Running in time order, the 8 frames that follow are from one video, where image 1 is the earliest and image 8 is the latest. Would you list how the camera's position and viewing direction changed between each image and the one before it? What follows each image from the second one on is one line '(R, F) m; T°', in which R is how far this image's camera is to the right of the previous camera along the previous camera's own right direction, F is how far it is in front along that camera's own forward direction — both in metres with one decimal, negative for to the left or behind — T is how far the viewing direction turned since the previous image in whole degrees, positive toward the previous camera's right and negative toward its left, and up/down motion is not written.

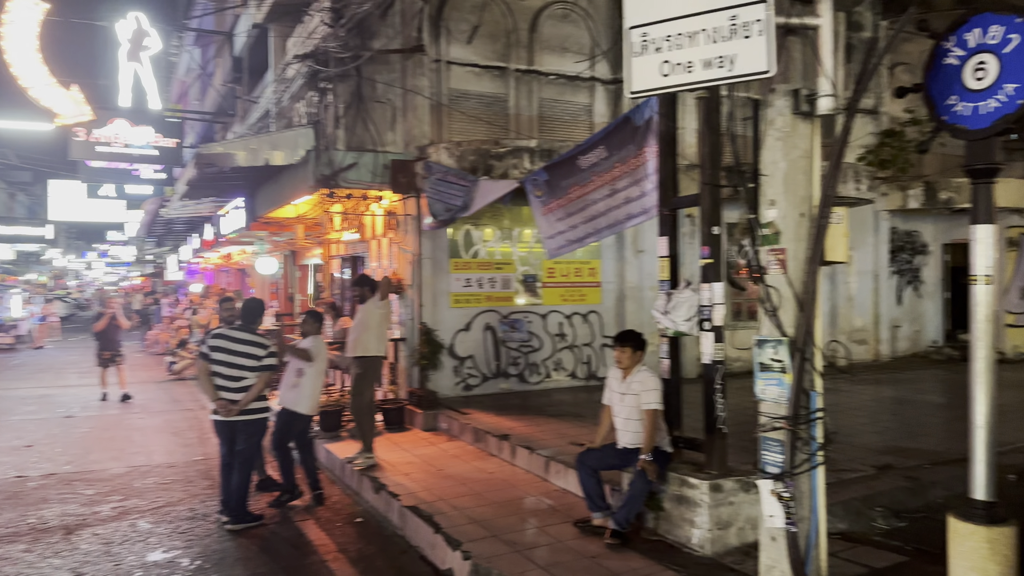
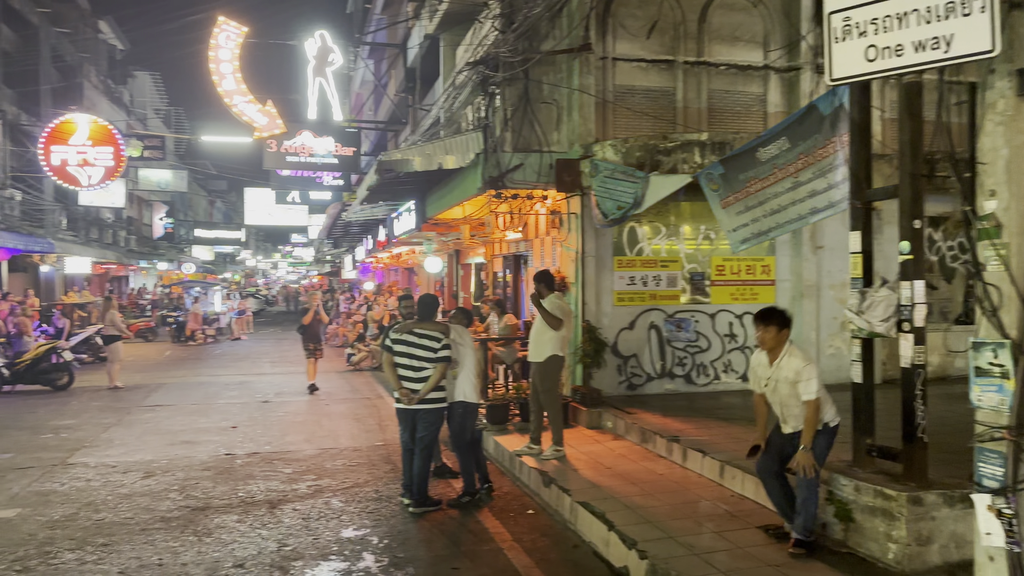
(-0.1, -0.1) m; -12°
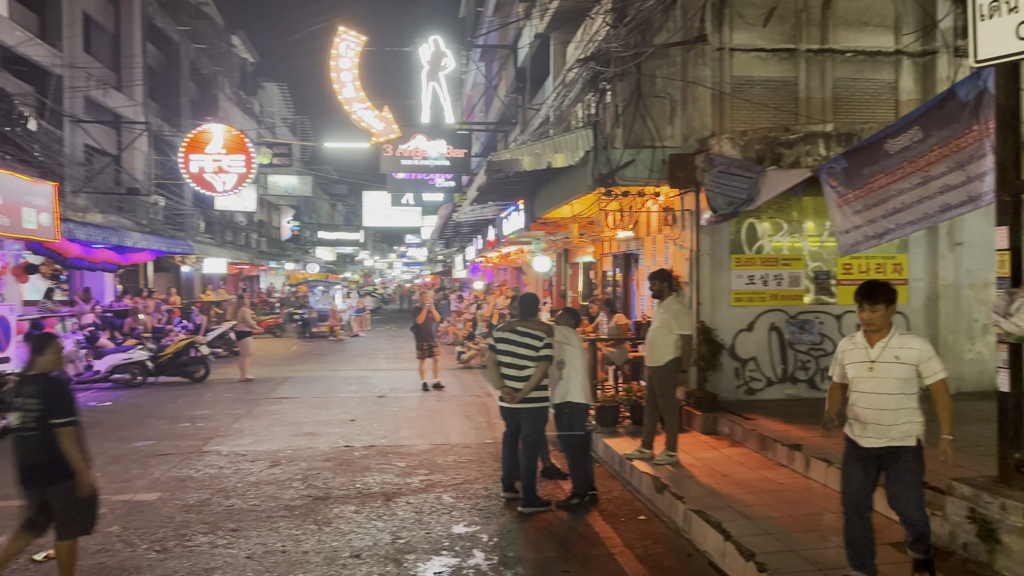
(0.0, 0.0) m; -8°
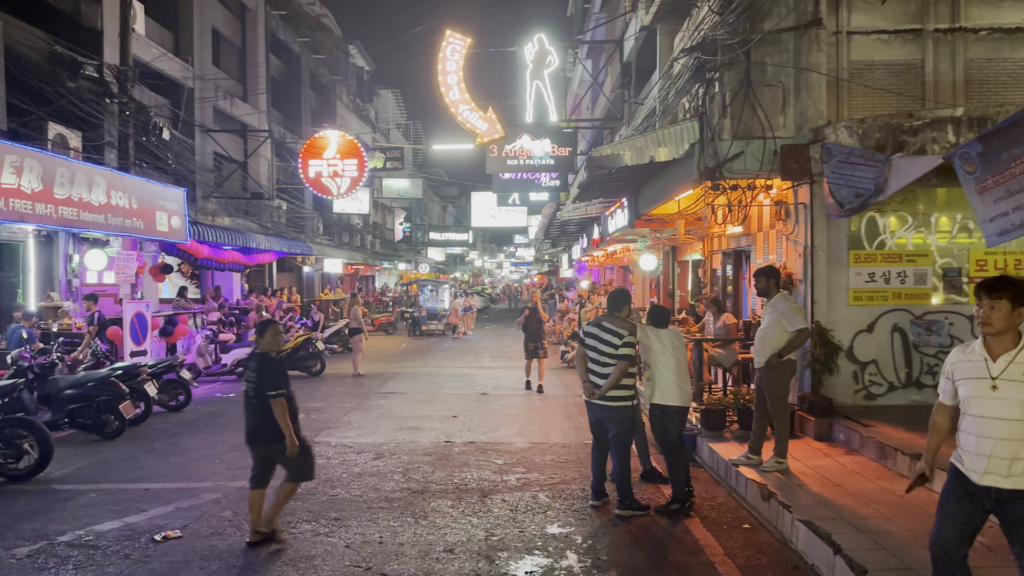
(+0.1, +0.1) m; -8°
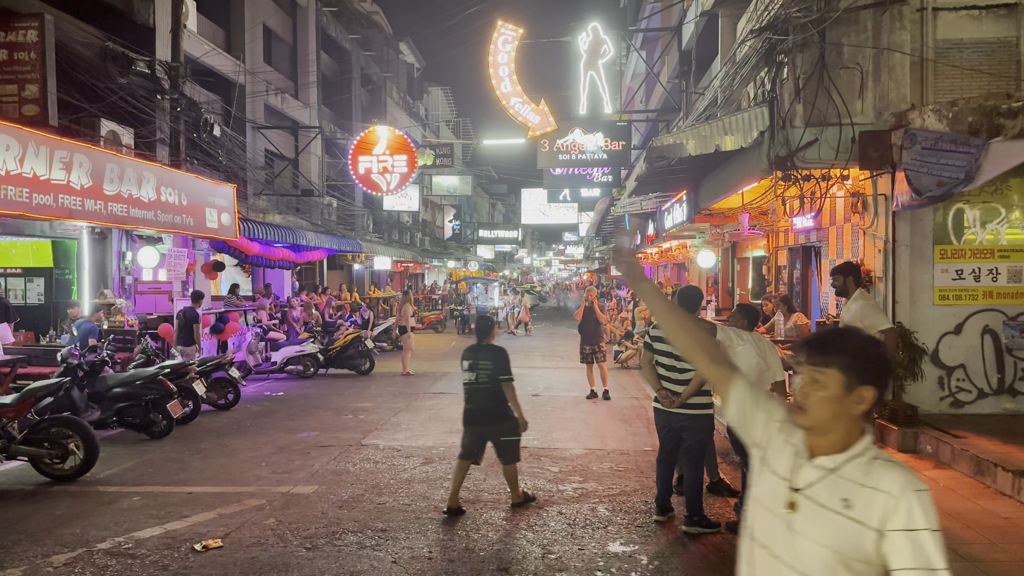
(-0.1, +0.4) m; -4°
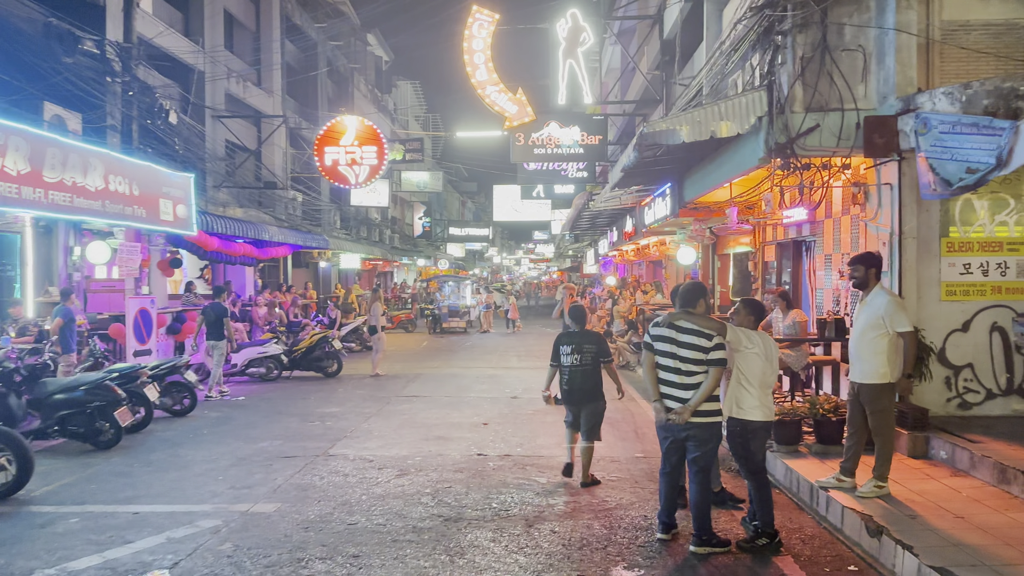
(-0.1, +0.6) m; +2°
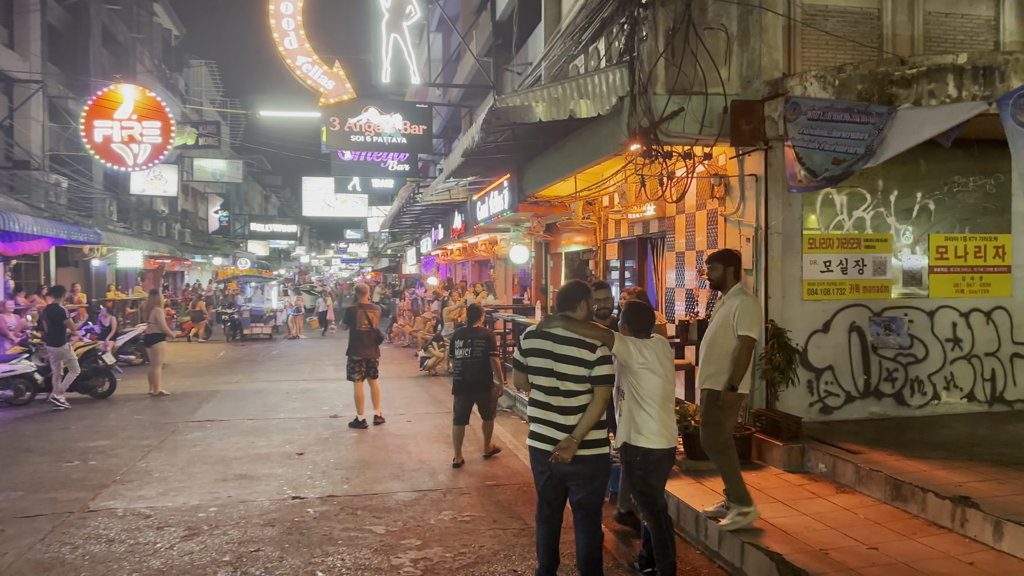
(-0.1, +1.2) m; +14°
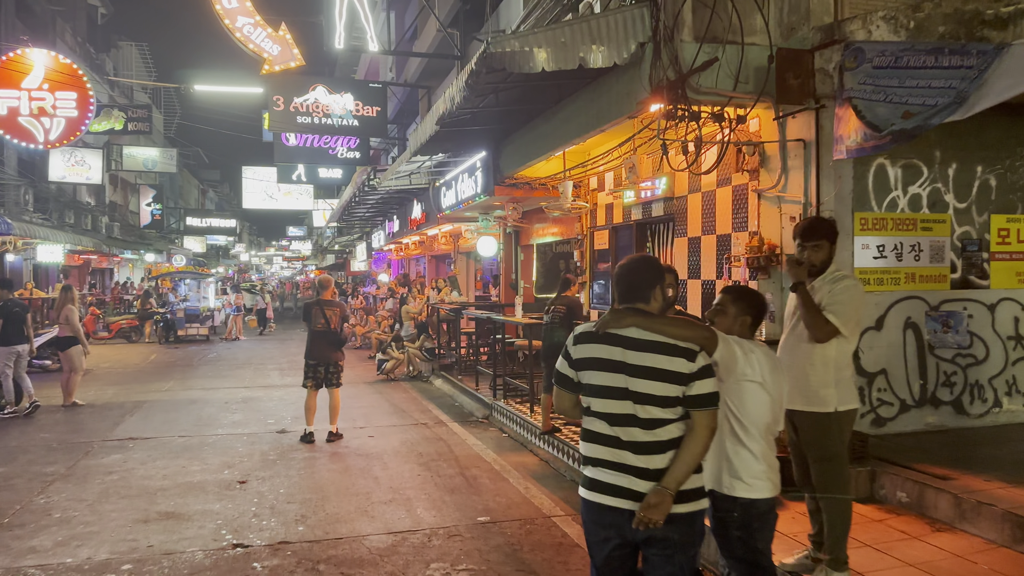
(-0.4, +1.2) m; +4°
